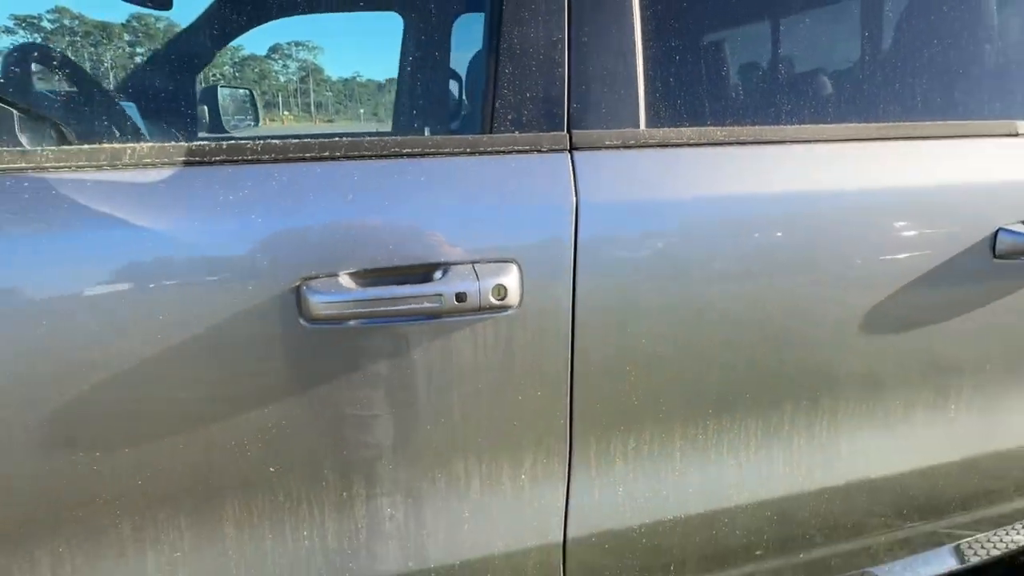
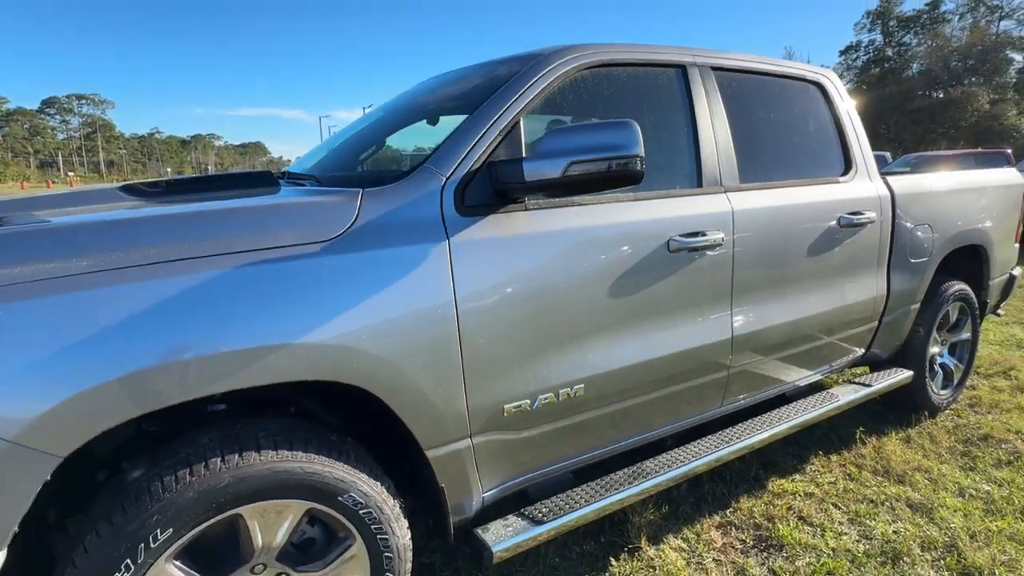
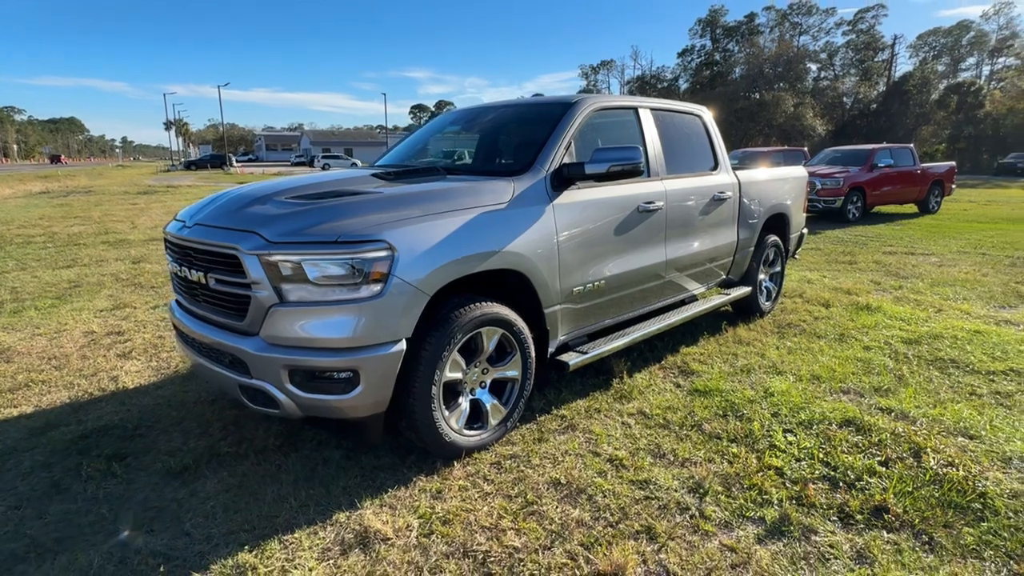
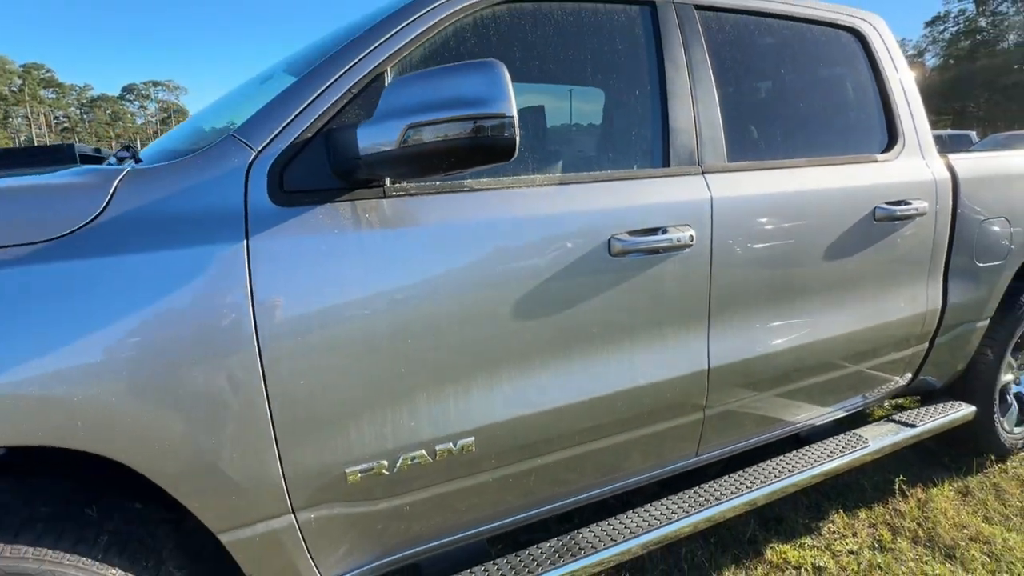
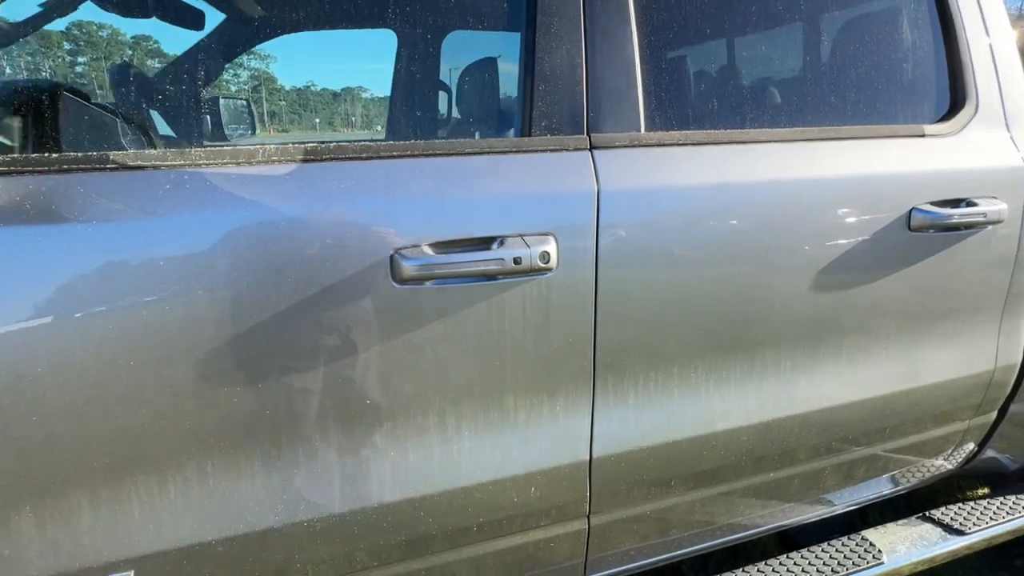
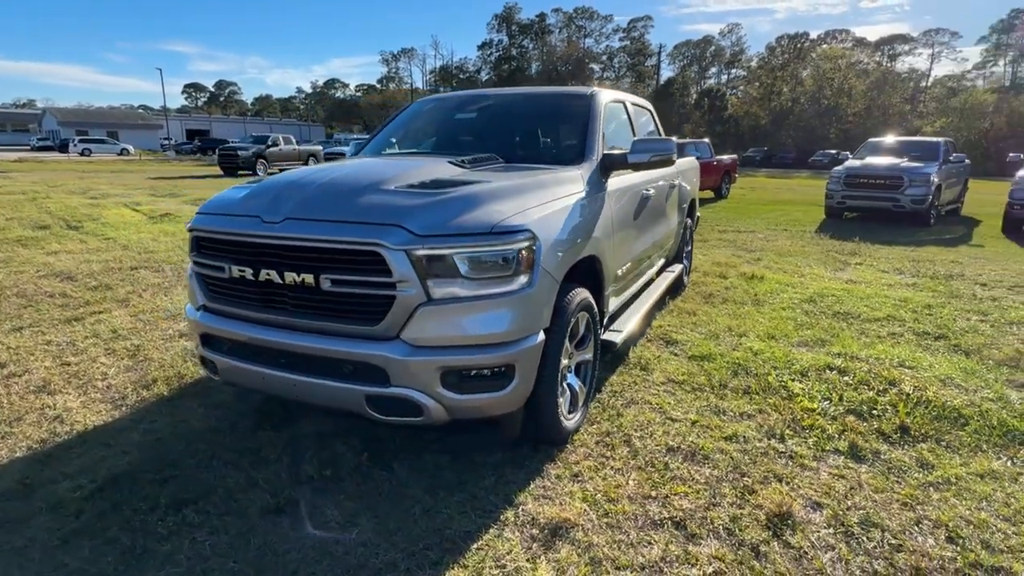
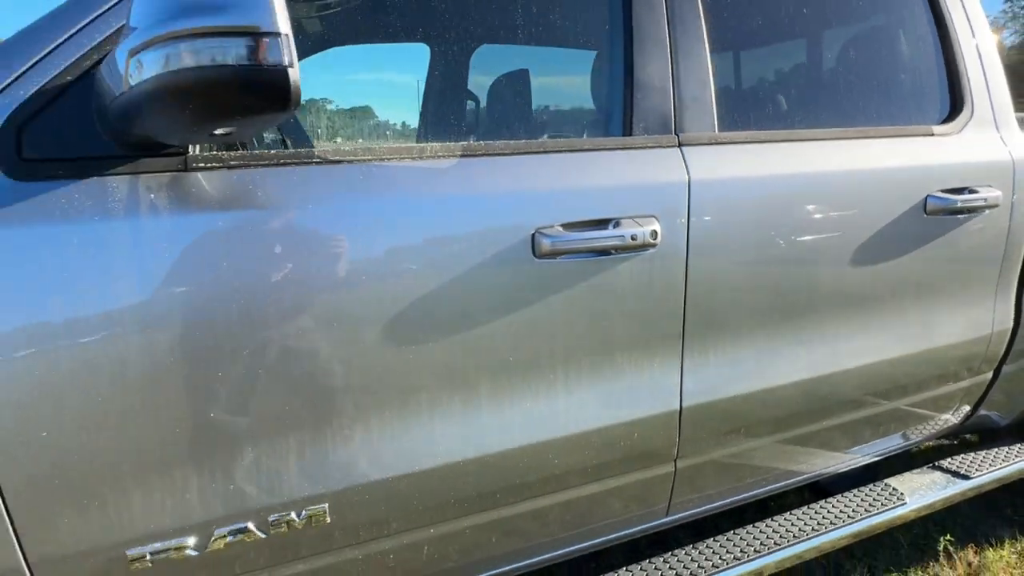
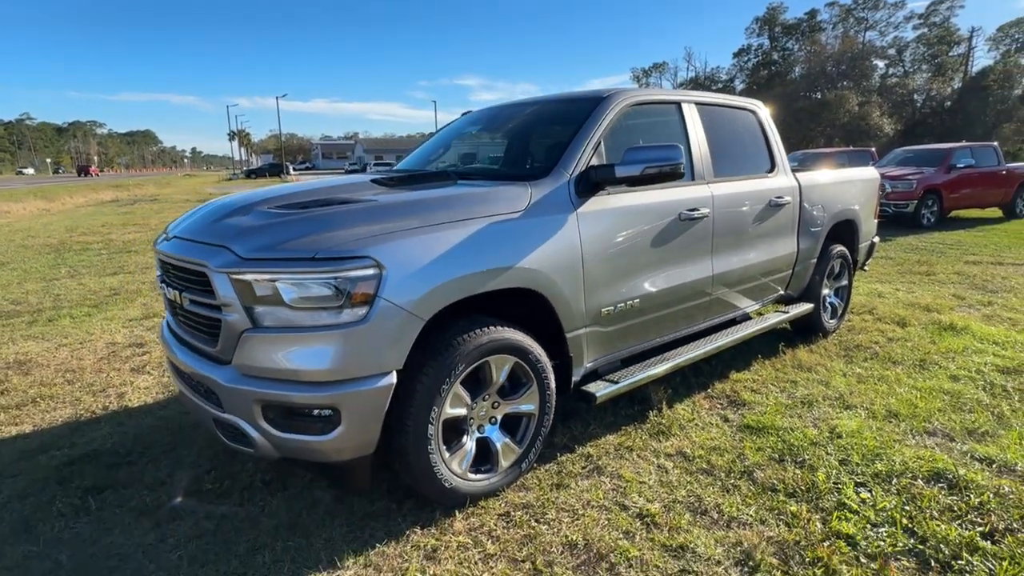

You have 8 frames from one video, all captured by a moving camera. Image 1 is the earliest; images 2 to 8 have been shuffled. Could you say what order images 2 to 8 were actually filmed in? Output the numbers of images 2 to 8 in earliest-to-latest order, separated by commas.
5, 7, 4, 2, 8, 3, 6
